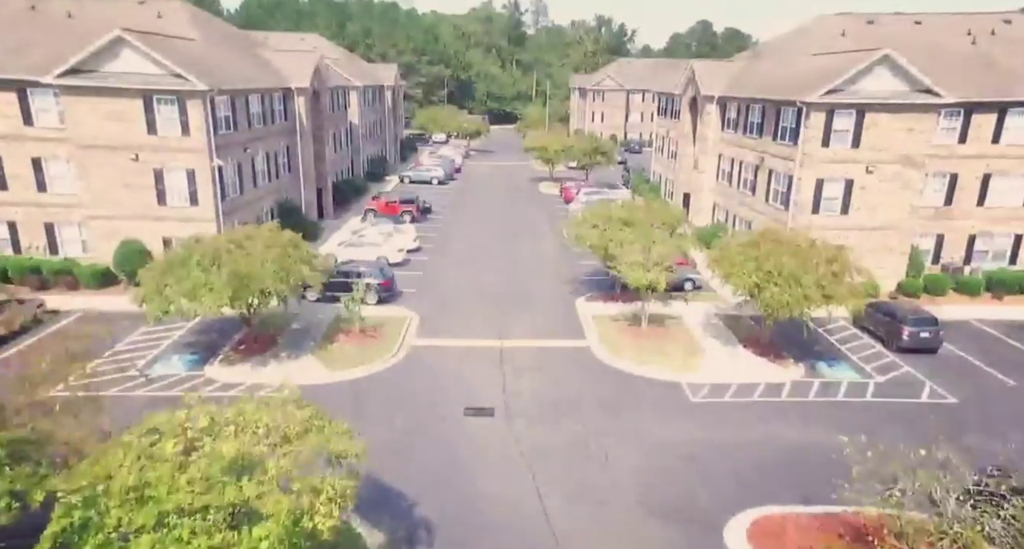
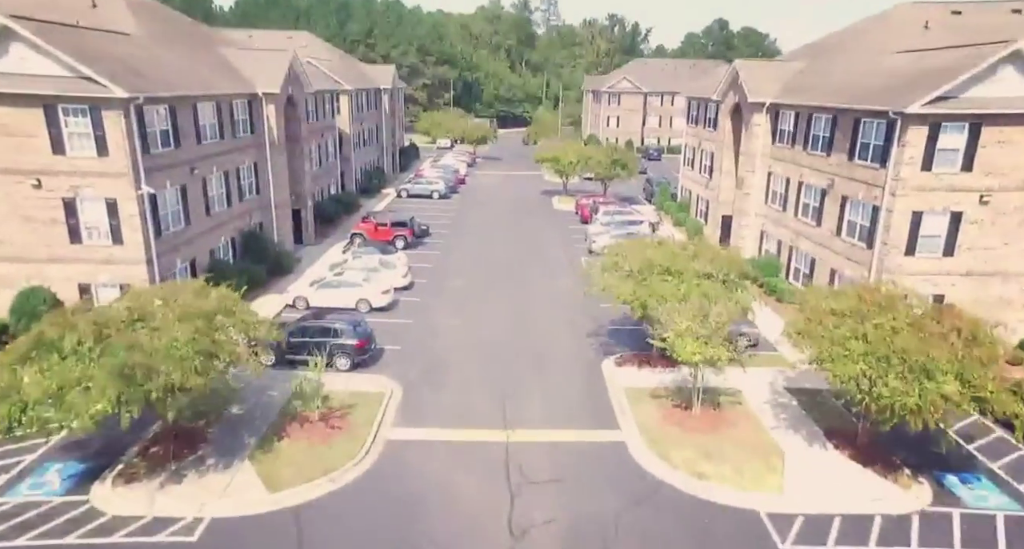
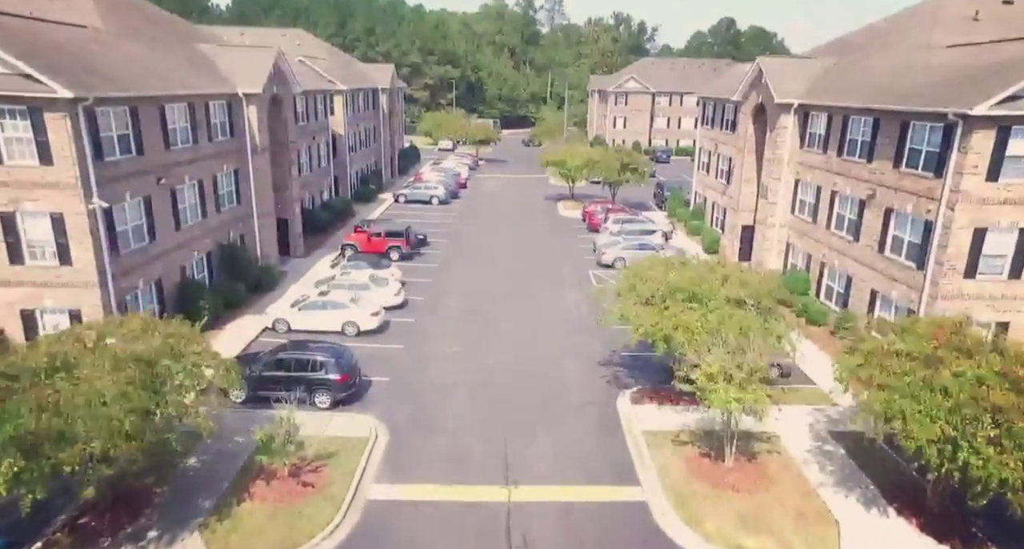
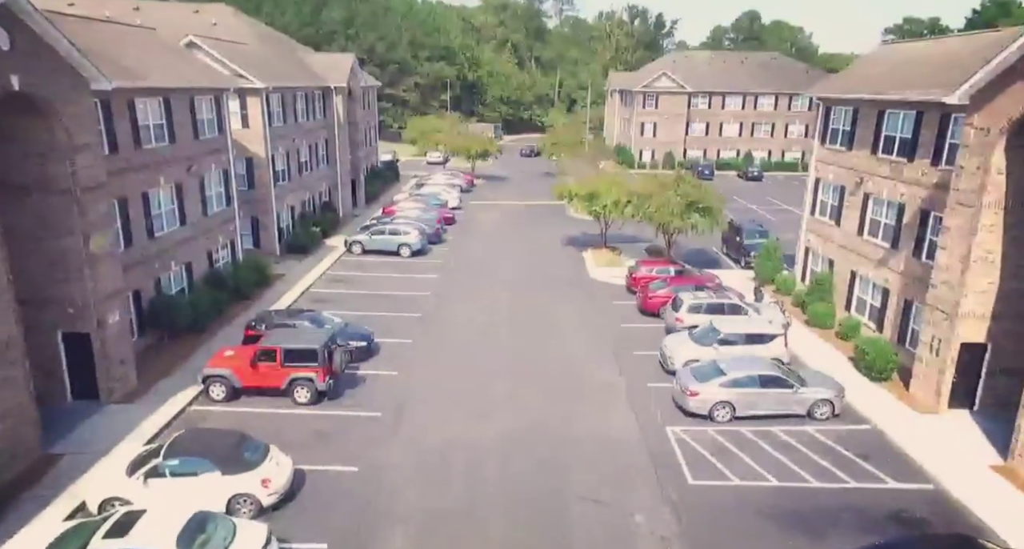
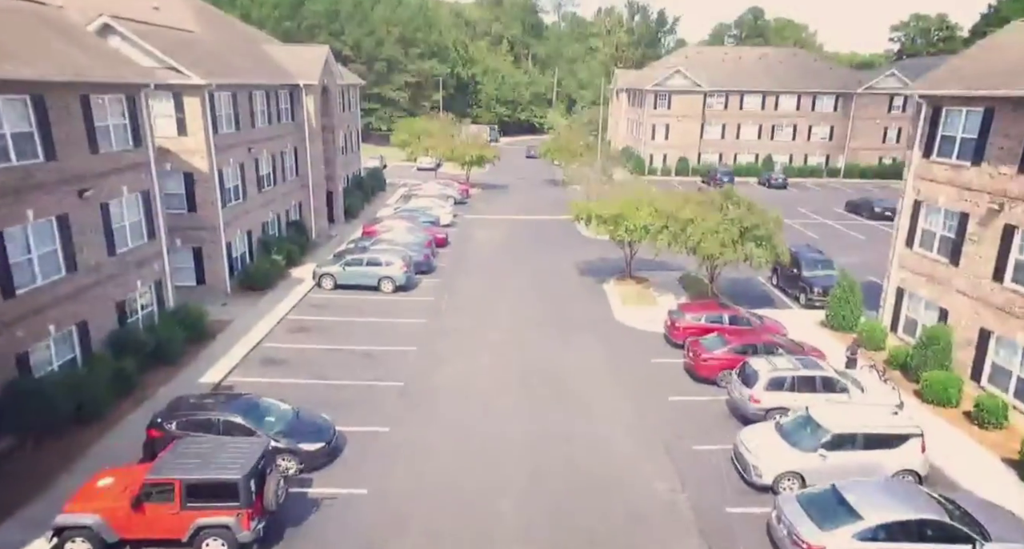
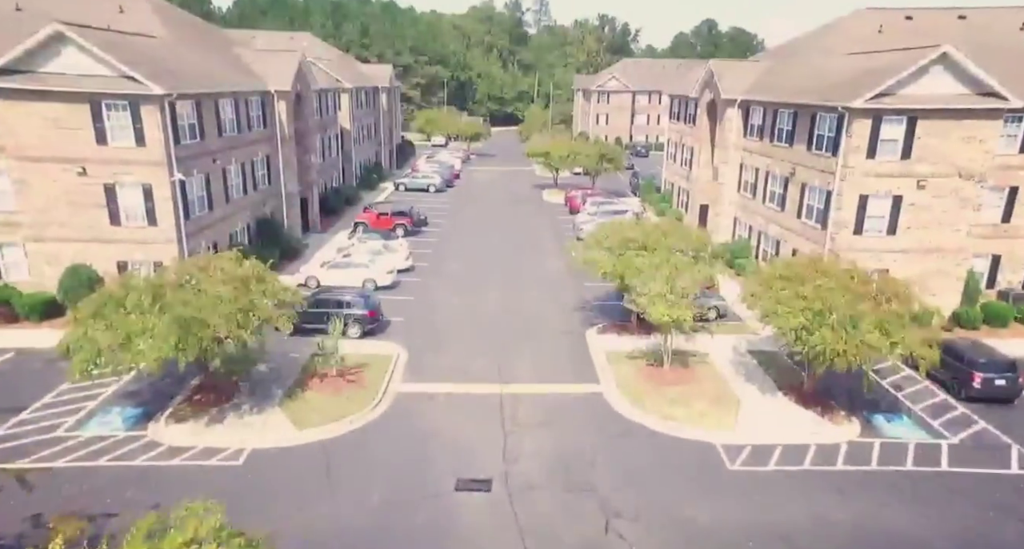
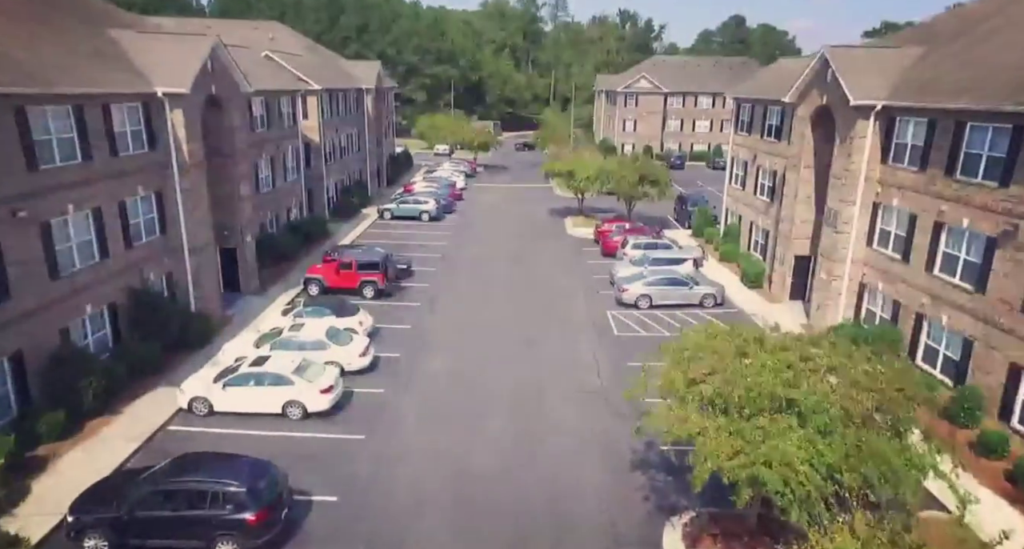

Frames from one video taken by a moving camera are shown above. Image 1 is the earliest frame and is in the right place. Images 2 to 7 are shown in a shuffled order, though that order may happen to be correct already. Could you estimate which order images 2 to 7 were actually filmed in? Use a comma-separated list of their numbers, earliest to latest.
6, 2, 3, 7, 4, 5
